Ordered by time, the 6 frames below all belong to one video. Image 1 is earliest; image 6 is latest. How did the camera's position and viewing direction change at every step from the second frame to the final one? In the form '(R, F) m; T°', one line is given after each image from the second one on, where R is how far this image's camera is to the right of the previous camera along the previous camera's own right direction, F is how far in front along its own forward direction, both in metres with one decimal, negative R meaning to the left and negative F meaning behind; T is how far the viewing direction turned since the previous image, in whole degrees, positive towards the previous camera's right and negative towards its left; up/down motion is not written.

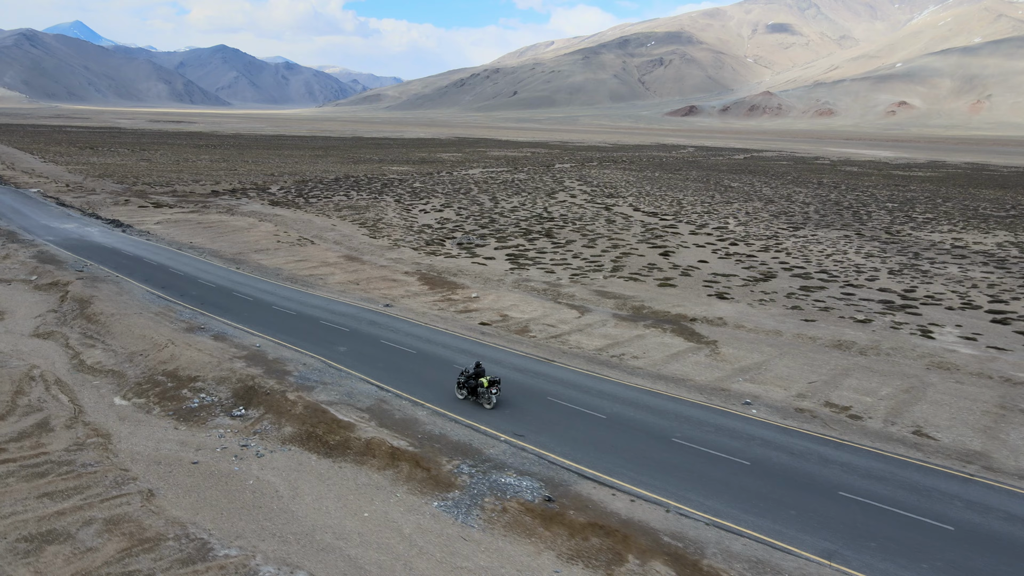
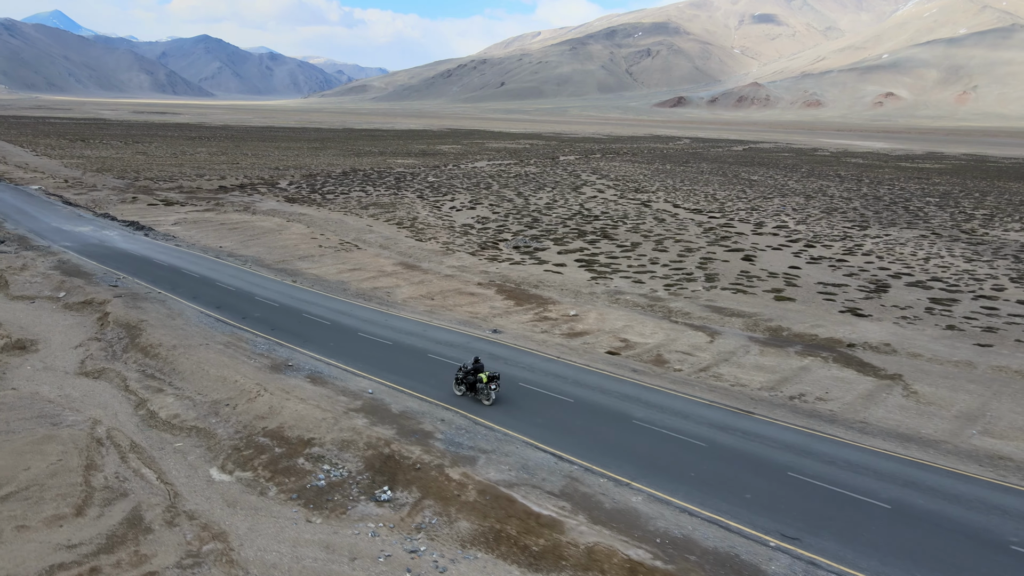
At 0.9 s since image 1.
(-2.9, +2.7) m; +1°
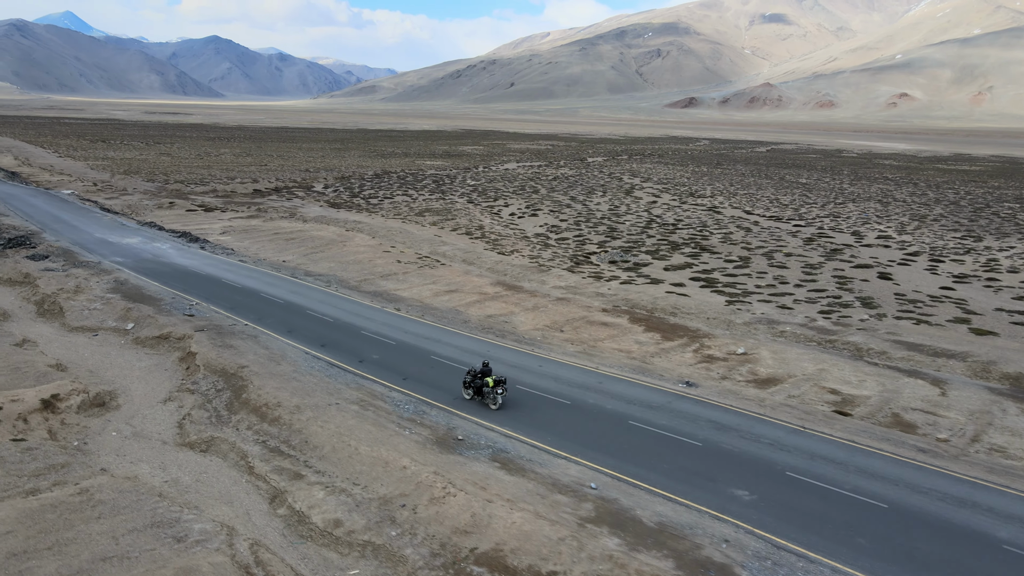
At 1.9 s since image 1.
(-3.1, +3.0) m; -1°
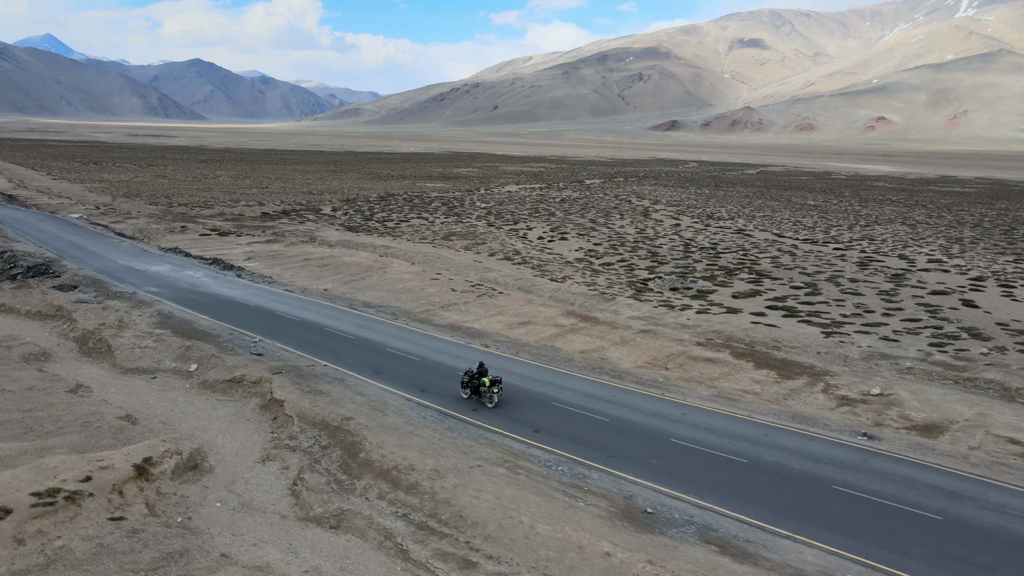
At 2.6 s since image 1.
(-2.4, +1.5) m; +1°
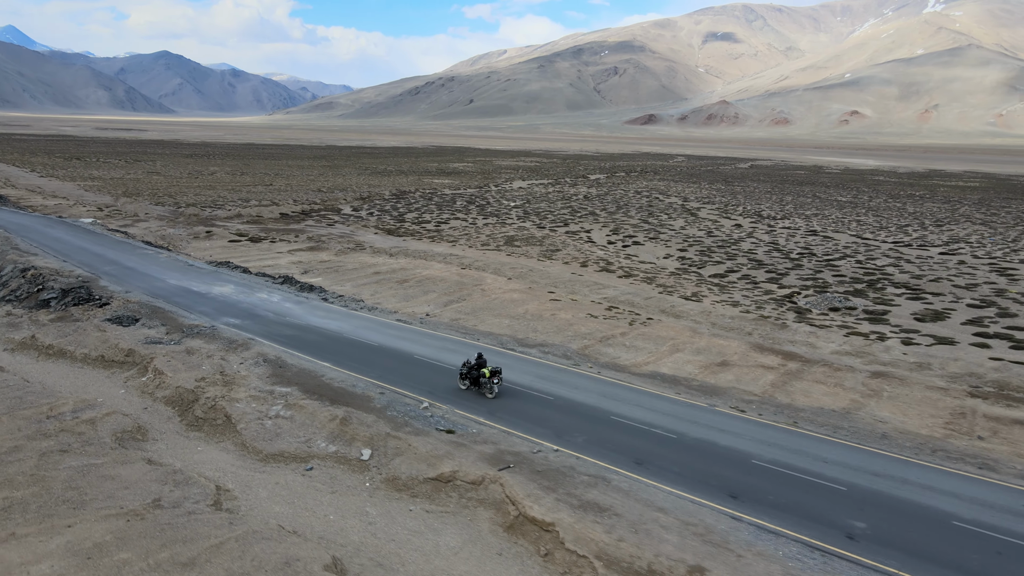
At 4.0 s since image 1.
(-4.4, +4.0) m; +2°
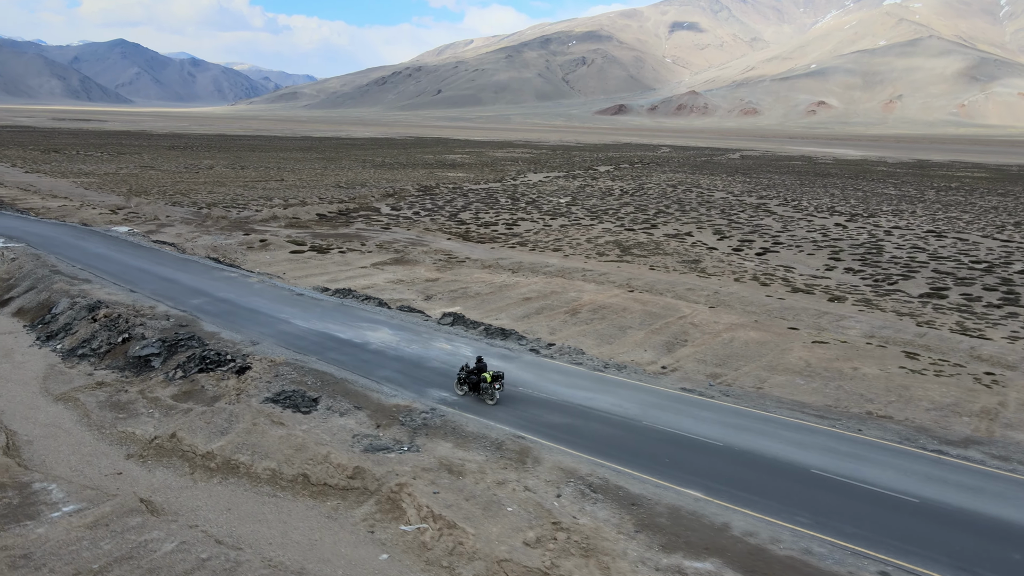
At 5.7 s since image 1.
(-5.9, +5.4) m; +2°
